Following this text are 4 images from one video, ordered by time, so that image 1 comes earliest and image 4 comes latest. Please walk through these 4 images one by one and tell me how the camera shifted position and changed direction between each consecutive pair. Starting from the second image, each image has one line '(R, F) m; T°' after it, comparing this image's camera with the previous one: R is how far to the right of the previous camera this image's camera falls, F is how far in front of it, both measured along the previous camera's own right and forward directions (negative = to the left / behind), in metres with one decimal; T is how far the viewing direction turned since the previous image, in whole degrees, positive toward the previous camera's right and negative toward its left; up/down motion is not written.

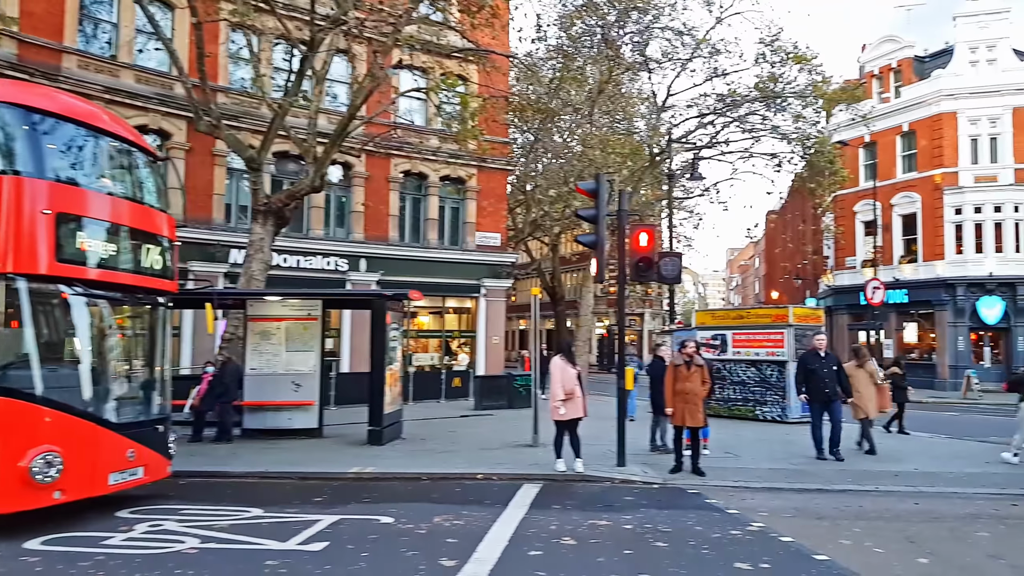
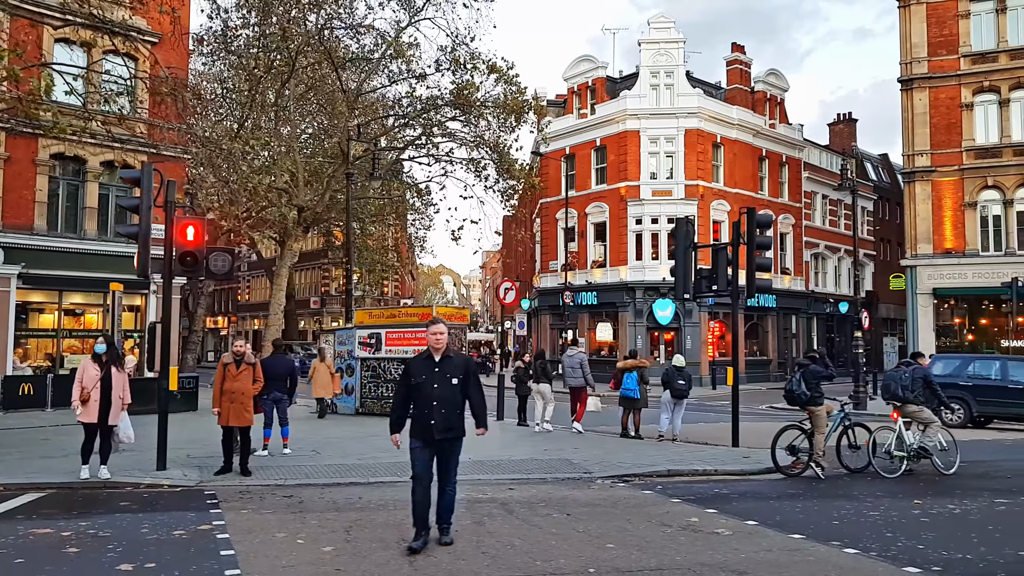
(+2.6, -0.3) m; +16°
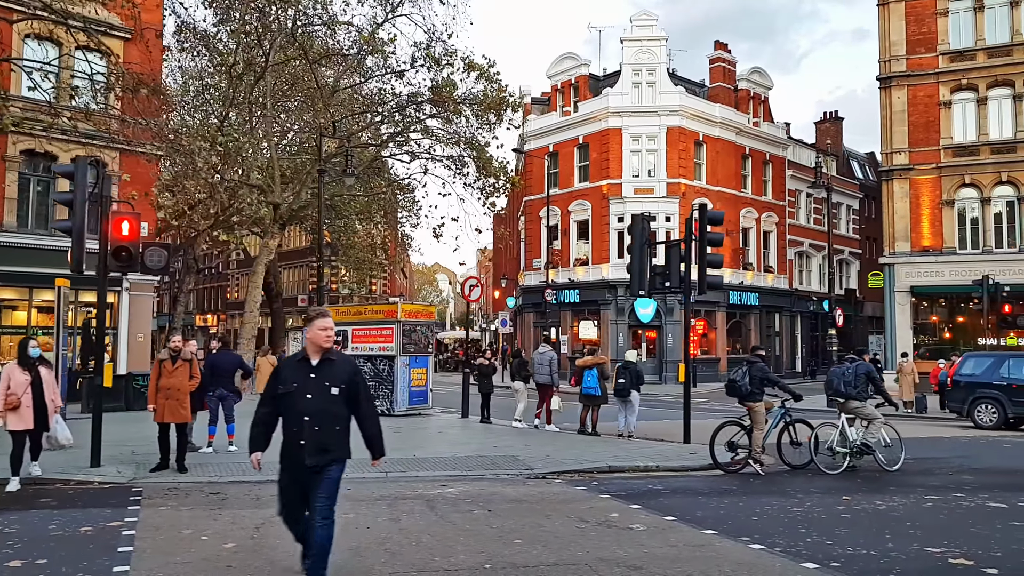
(+0.7, +0.1) m; 0°
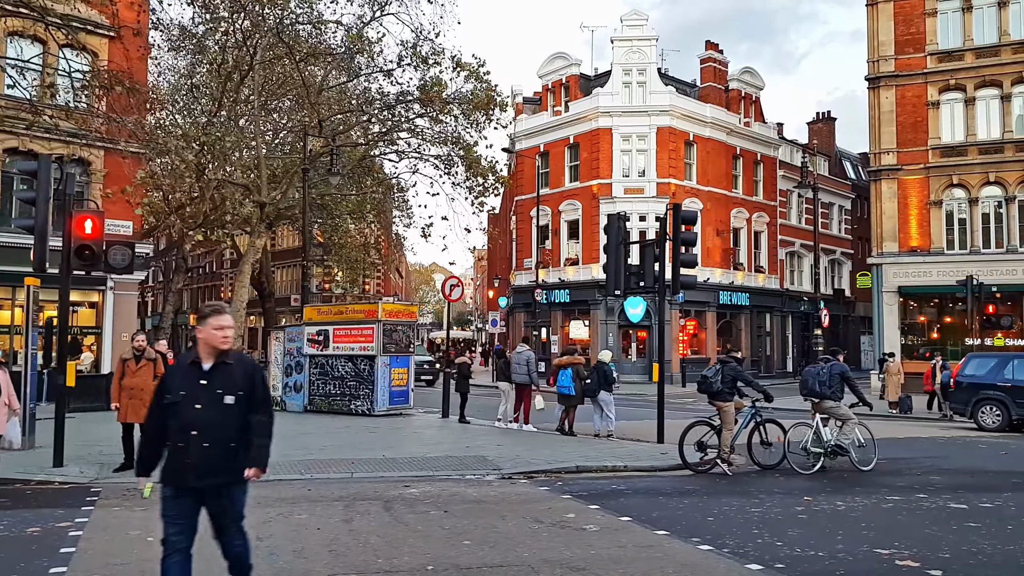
(+0.4, 0.0) m; 0°
